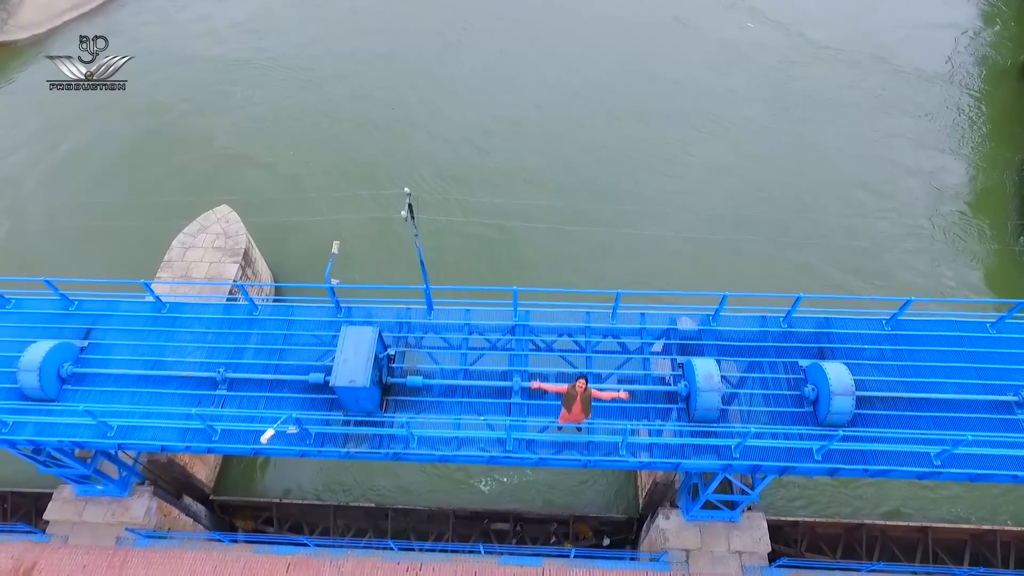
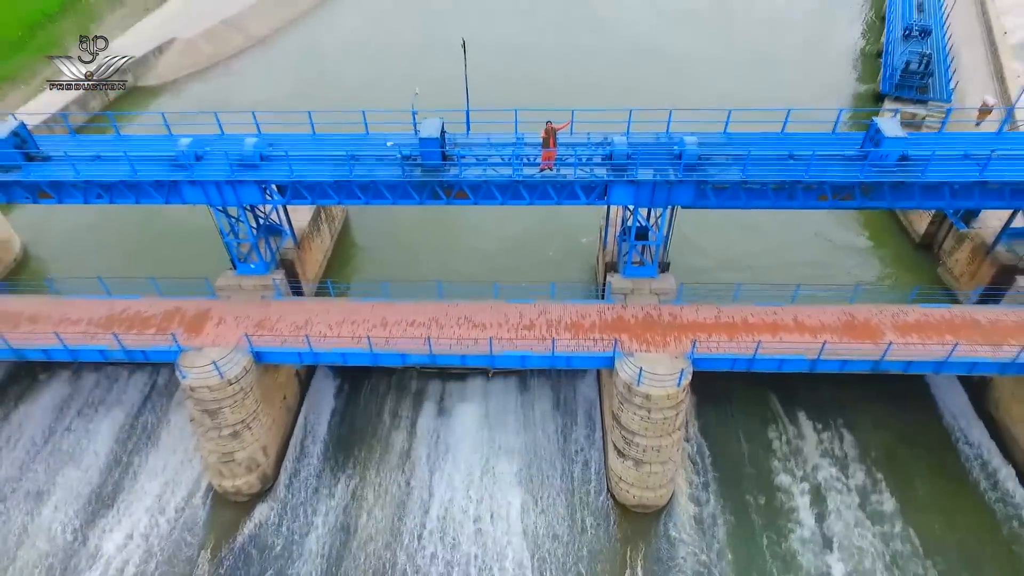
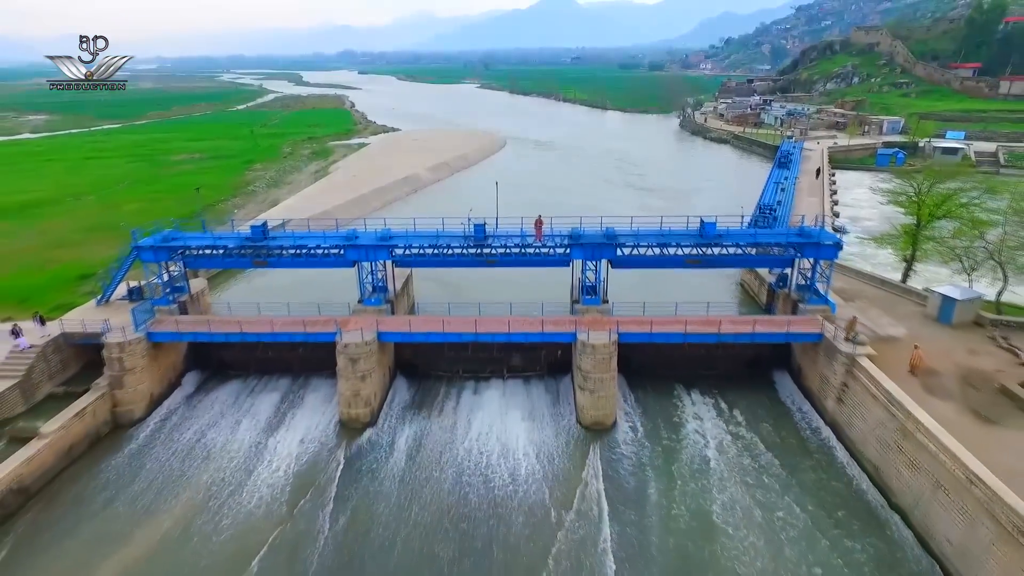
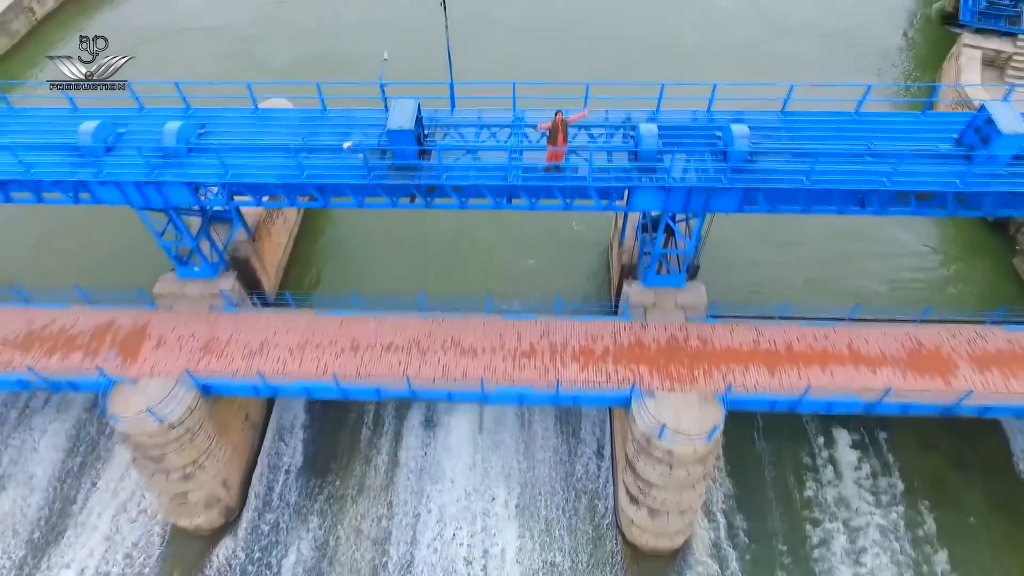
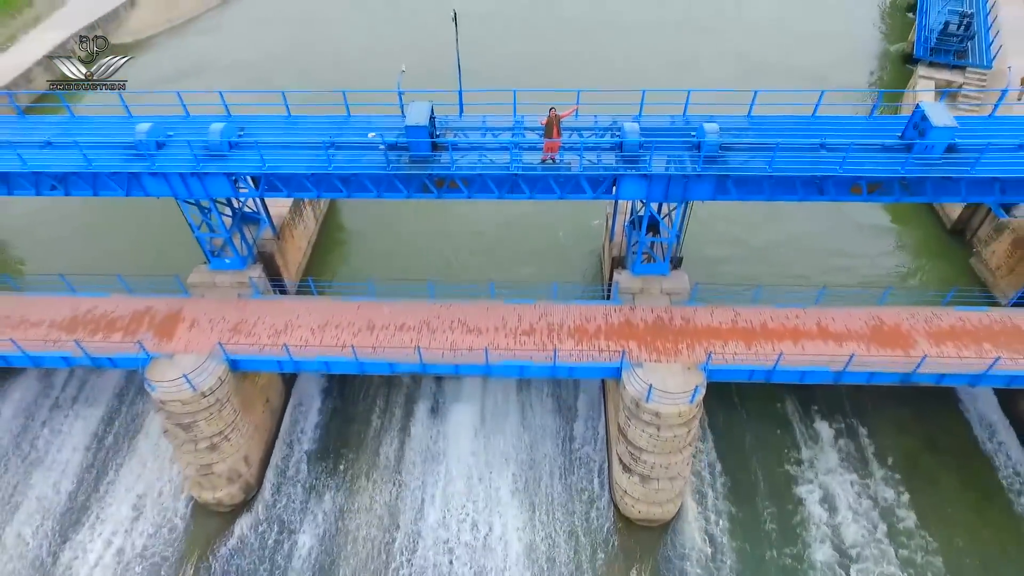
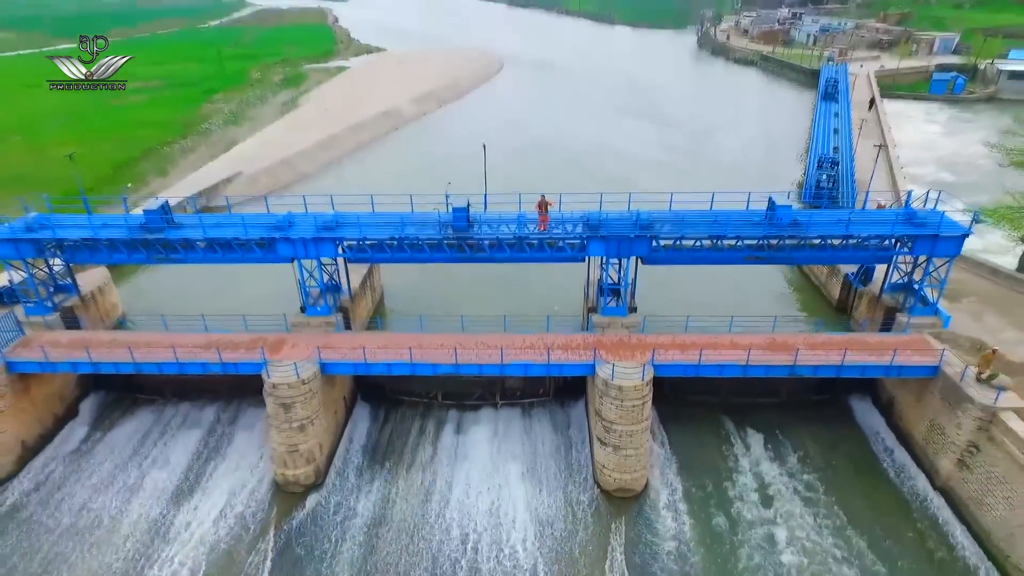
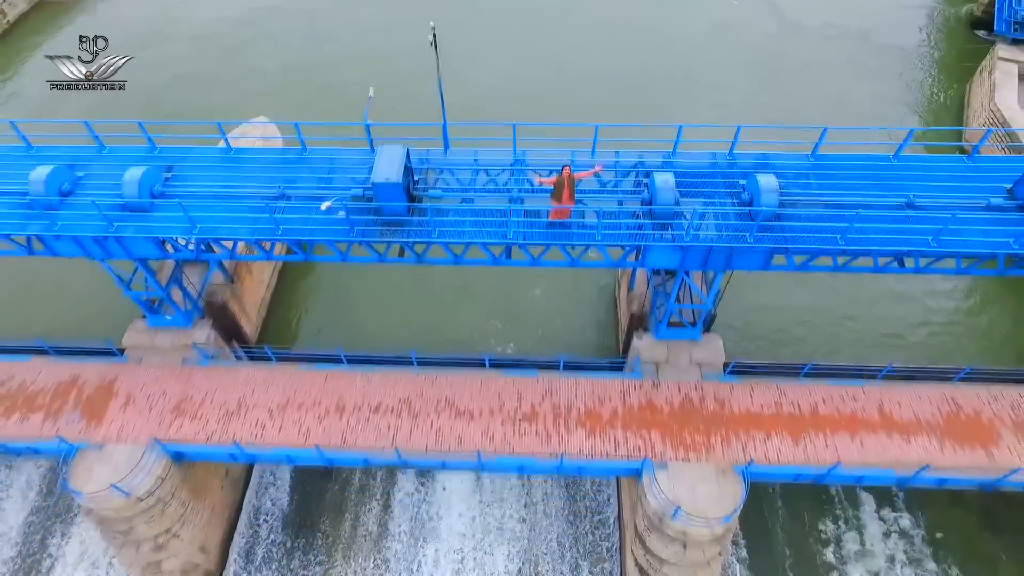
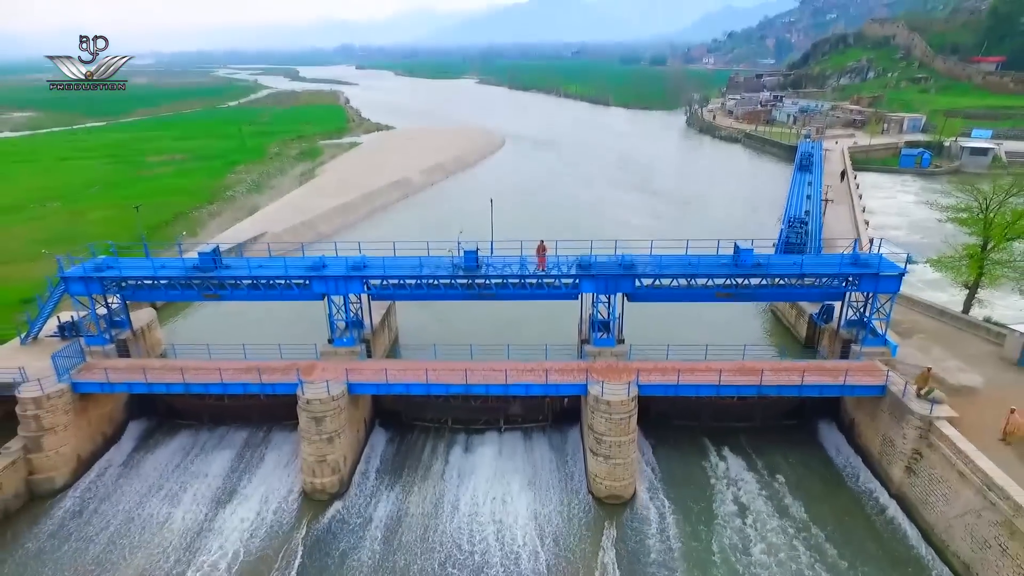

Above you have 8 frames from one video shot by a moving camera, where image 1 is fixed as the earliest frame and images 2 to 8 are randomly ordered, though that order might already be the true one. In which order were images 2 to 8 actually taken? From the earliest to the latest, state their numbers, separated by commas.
7, 4, 5, 2, 6, 8, 3
